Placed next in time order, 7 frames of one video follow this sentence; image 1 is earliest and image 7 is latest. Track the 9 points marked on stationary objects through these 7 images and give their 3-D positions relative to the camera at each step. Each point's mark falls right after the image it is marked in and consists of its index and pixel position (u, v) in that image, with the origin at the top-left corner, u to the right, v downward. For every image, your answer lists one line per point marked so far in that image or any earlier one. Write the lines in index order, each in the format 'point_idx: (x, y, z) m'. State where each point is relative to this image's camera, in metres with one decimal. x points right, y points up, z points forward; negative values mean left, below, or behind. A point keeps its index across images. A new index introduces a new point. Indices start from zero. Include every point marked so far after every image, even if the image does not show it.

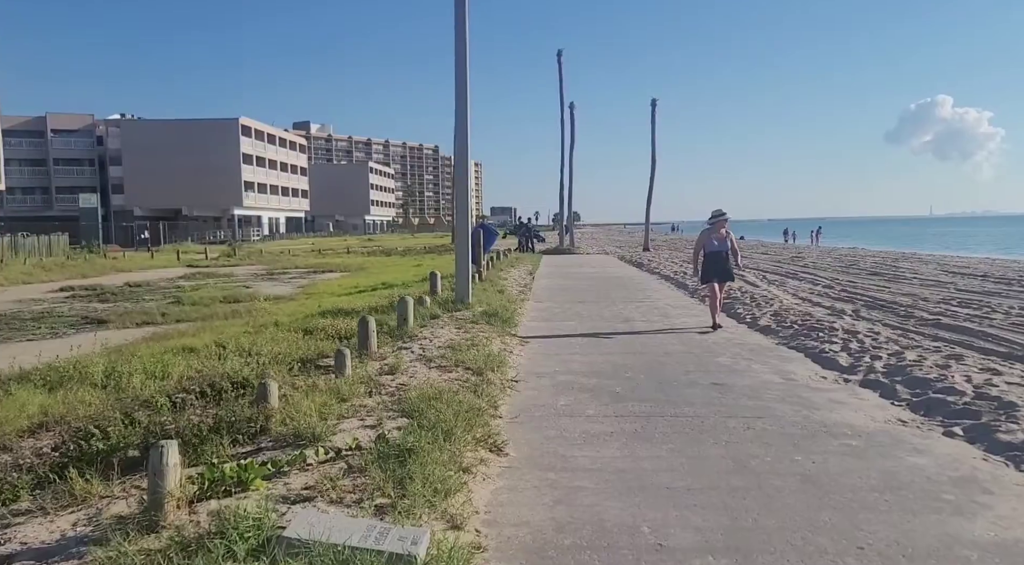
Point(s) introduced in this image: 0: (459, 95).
0: (-0.9, +3.1, +12.2) m
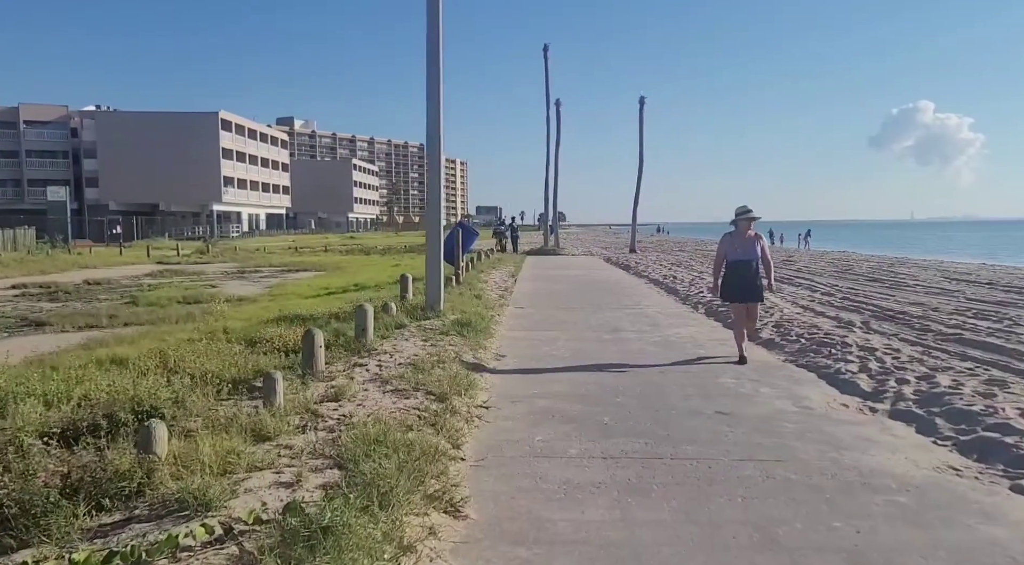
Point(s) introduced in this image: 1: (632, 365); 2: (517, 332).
0: (-1.2, +3.0, +11.0) m
1: (+1.4, -1.0, +8.8) m
2: (+0.1, -0.8, +11.3) m
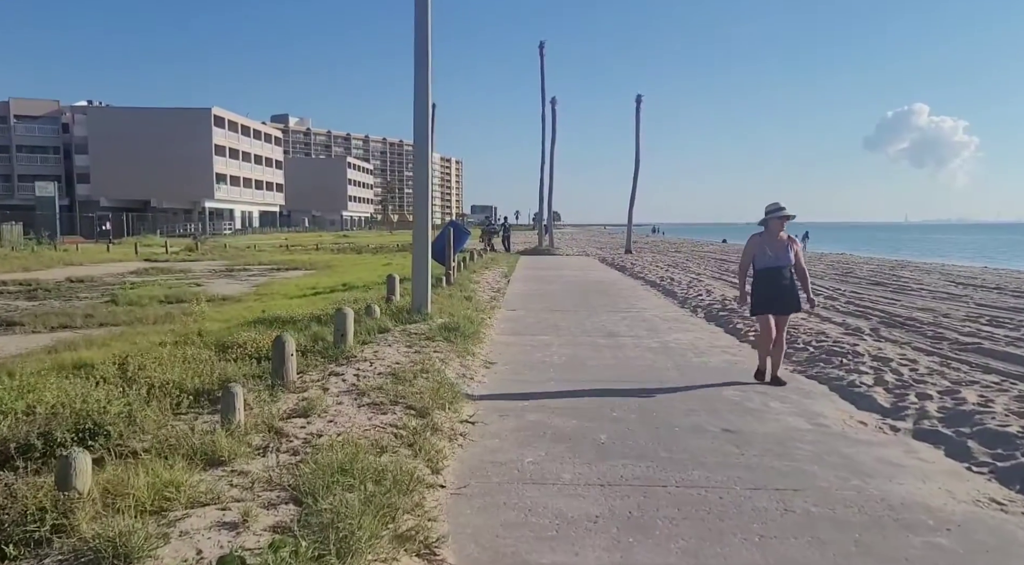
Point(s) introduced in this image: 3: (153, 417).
0: (-1.3, +3.0, +10.5) m
1: (+1.3, -1.0, +8.2) m
2: (0.0, -0.8, +10.8) m
3: (-2.5, -1.0, +5.3) m
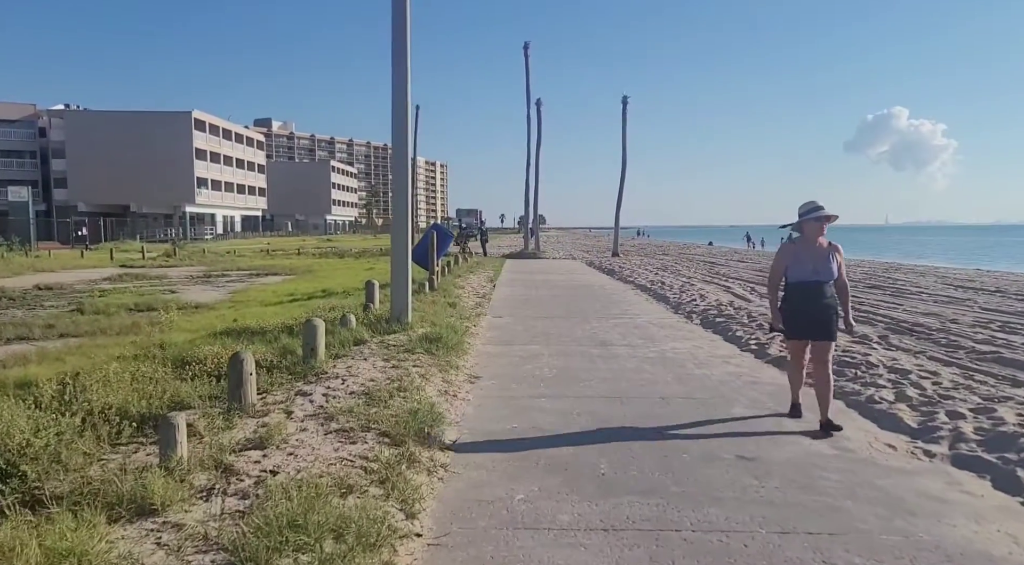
0: (-1.5, +2.9, +9.8) m
1: (+1.2, -1.1, +7.5) m
2: (-0.2, -0.9, +10.1) m
3: (-2.6, -1.0, +4.6) m
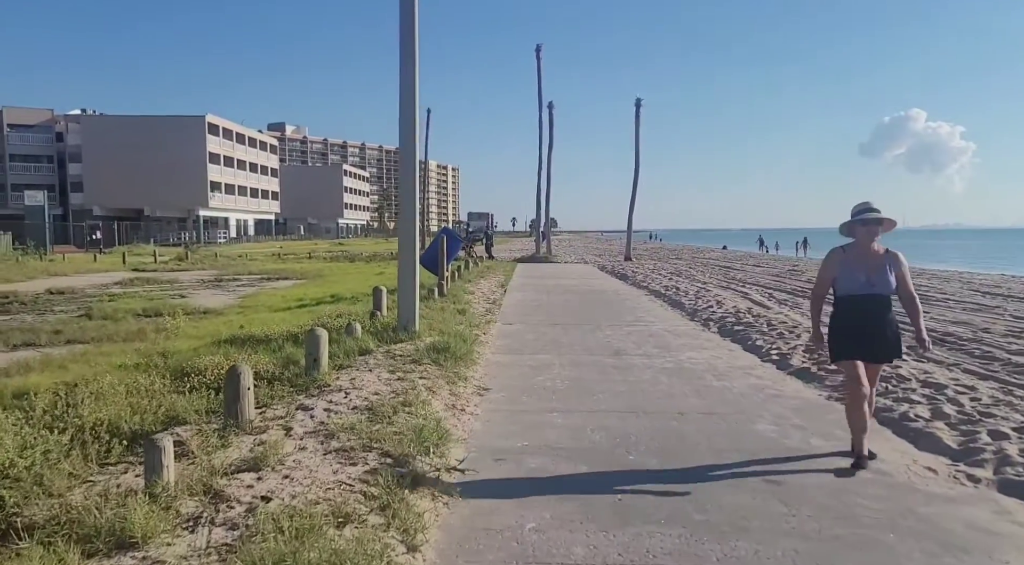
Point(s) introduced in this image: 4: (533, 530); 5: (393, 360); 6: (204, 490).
0: (-1.4, +2.8, +9.5) m
1: (+1.3, -1.2, +7.2) m
2: (-0.1, -1.0, +9.7) m
3: (-2.5, -1.1, +4.3) m
4: (+0.1, -1.3, +4.1) m
5: (-1.2, -0.8, +8.0) m
6: (-1.7, -1.1, +4.1) m
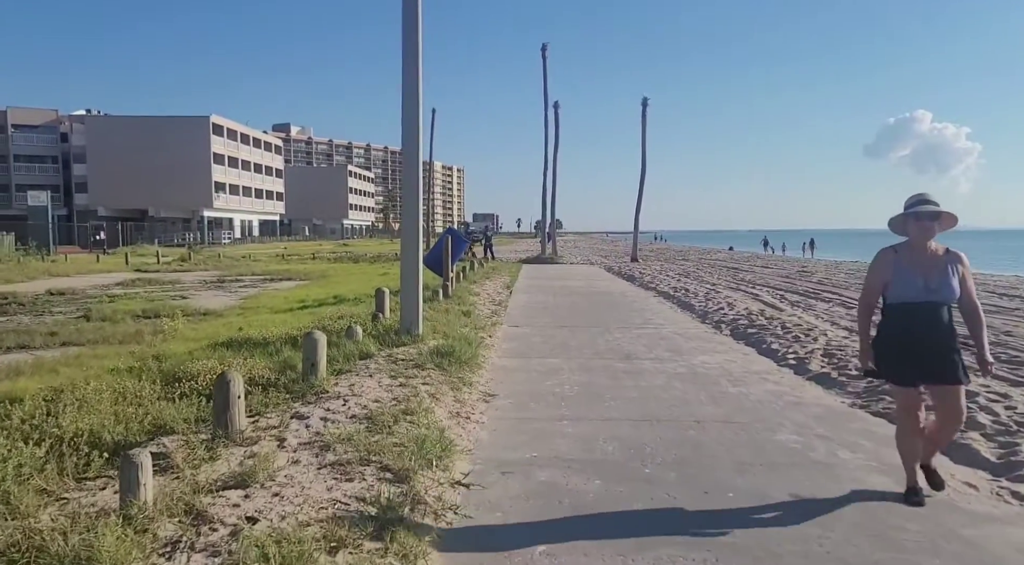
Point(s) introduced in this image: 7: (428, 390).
0: (-1.3, +2.8, +9.2) m
1: (+1.3, -1.2, +6.8) m
2: (0.0, -1.0, +9.4) m
3: (-2.5, -1.1, +4.0) m
4: (+0.2, -1.3, +3.7) m
5: (-1.2, -0.8, +7.6) m
6: (-1.6, -1.1, +3.7) m
7: (-0.8, -1.0, +6.8) m
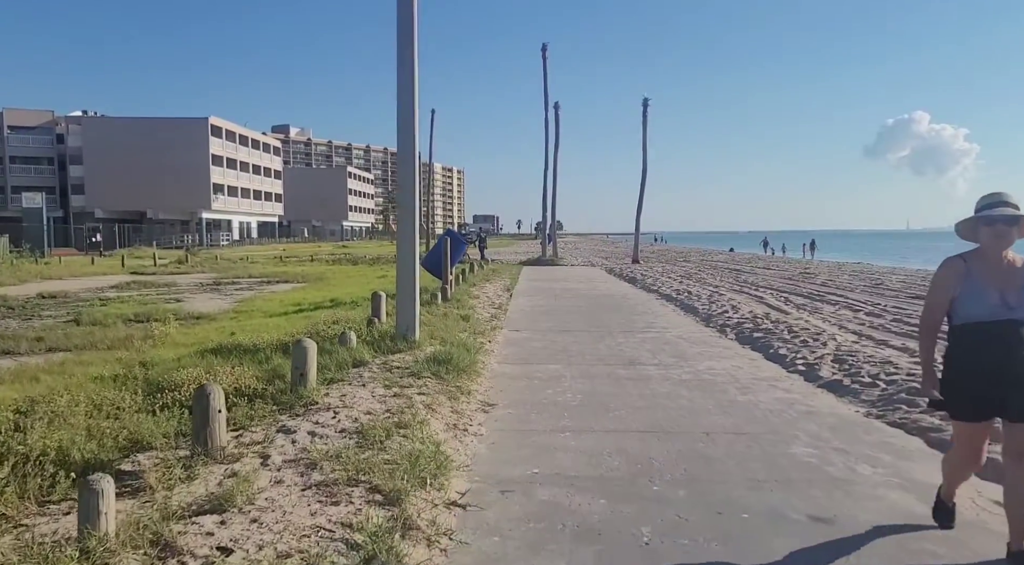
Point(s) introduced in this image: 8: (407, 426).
0: (-1.3, +2.7, +8.8) m
1: (+1.3, -1.2, +6.5) m
2: (0.0, -1.0, +9.1) m
3: (-2.5, -1.1, +3.7) m
4: (+0.2, -1.4, +3.4) m
5: (-1.2, -0.9, +7.3) m
6: (-1.6, -1.2, +3.4) m
7: (-0.8, -1.0, +6.5) m
8: (-0.8, -1.1, +5.6) m
